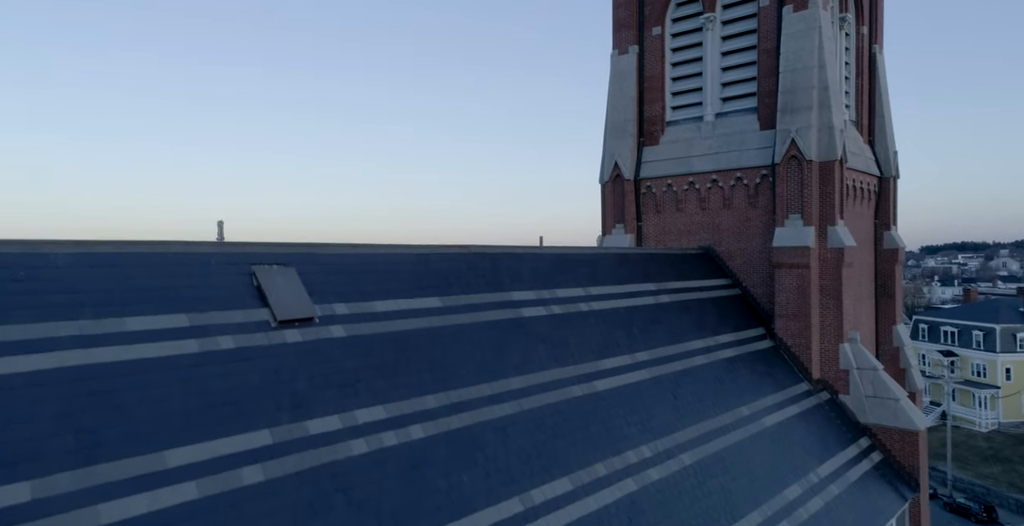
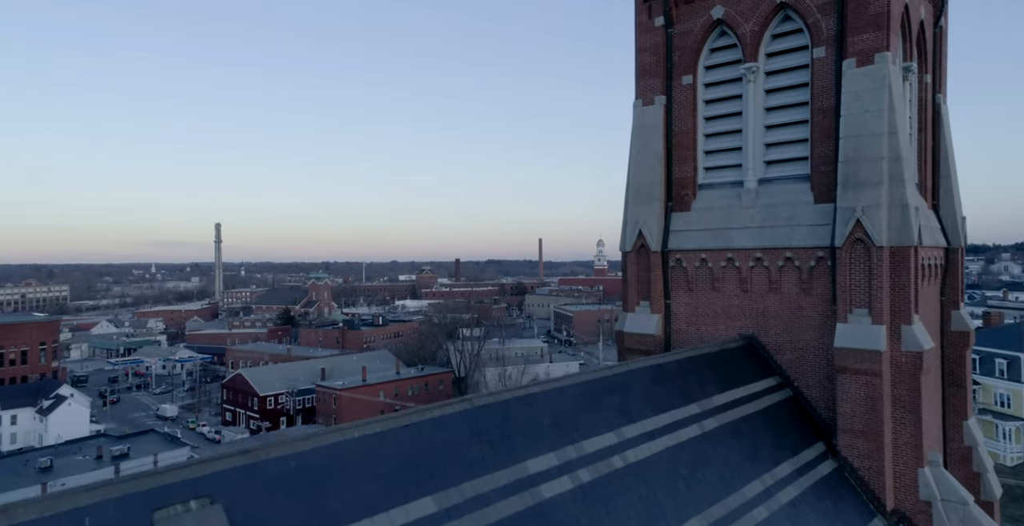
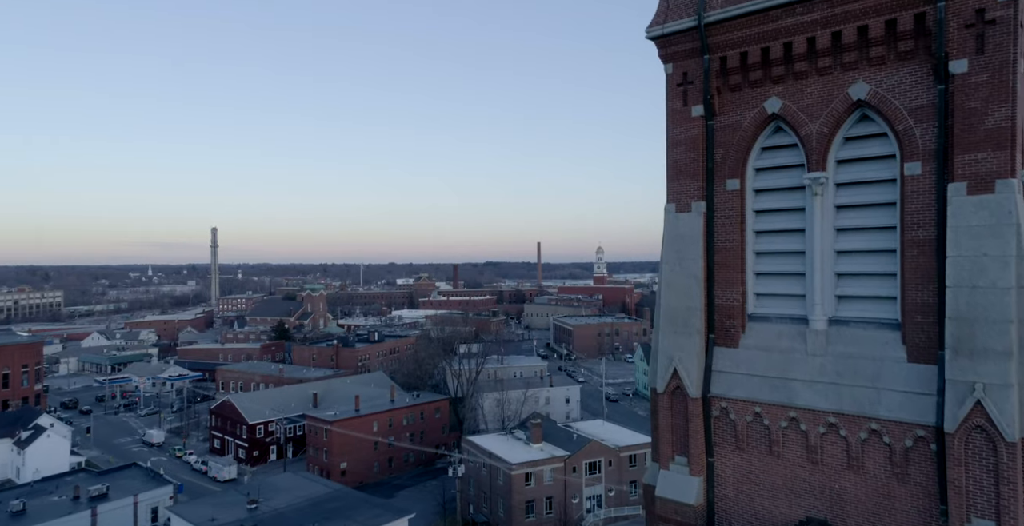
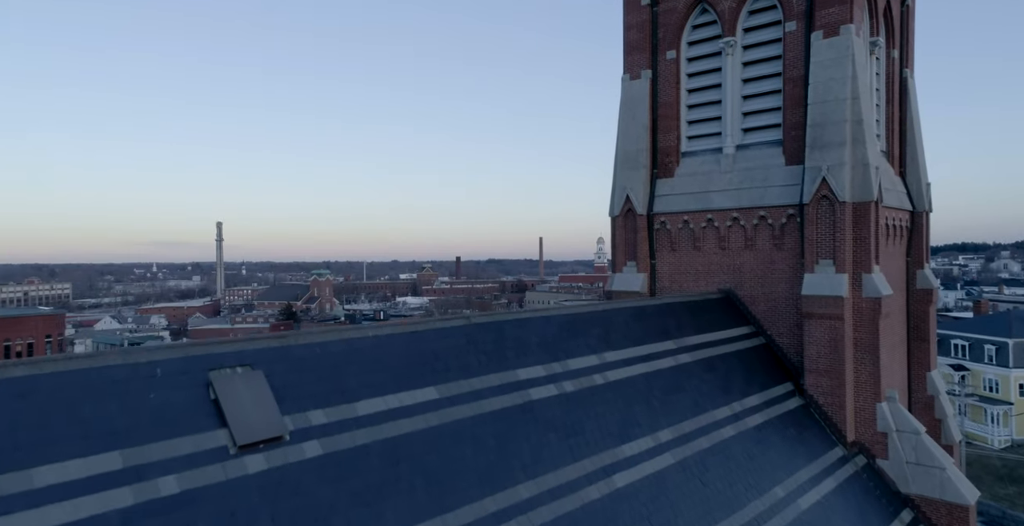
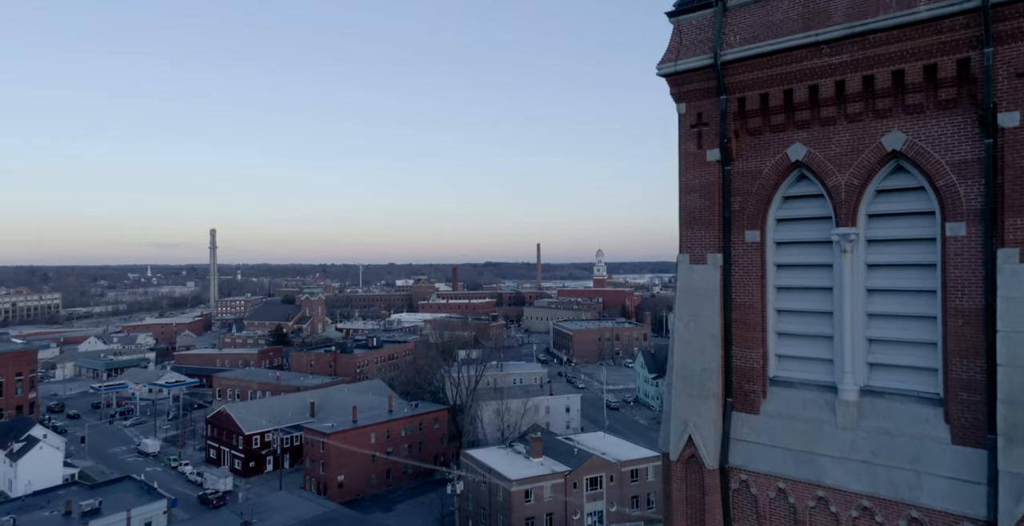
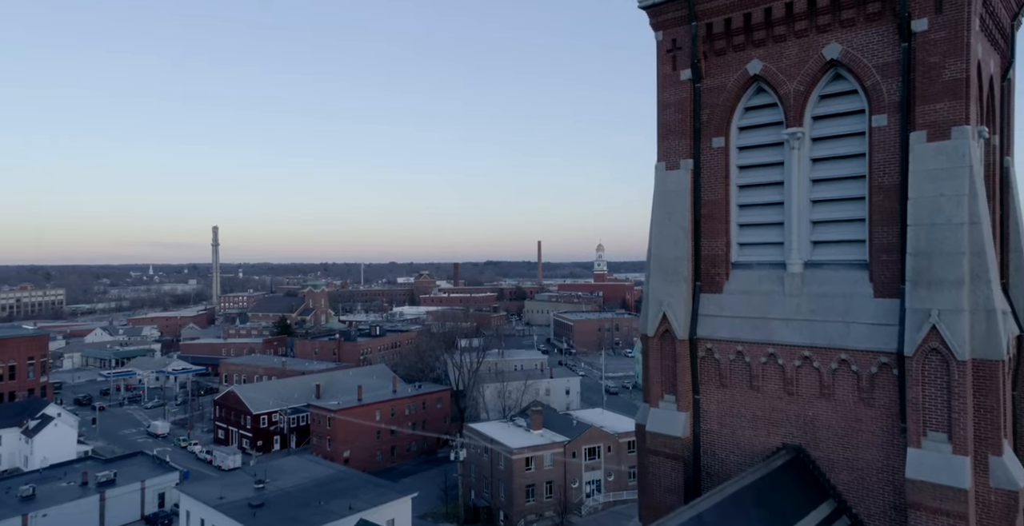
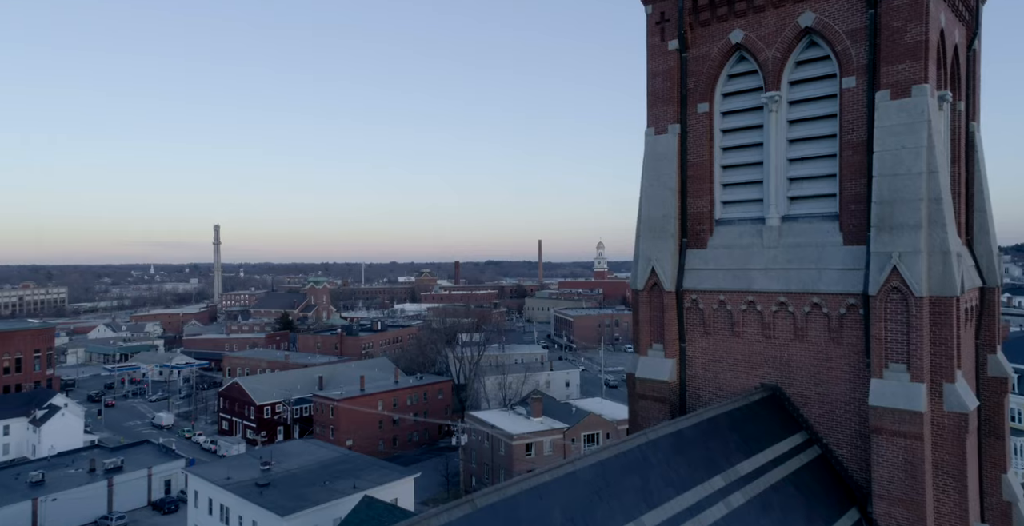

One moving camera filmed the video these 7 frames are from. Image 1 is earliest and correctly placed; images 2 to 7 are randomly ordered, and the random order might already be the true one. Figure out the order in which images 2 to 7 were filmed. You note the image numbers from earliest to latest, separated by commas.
4, 2, 7, 6, 3, 5
